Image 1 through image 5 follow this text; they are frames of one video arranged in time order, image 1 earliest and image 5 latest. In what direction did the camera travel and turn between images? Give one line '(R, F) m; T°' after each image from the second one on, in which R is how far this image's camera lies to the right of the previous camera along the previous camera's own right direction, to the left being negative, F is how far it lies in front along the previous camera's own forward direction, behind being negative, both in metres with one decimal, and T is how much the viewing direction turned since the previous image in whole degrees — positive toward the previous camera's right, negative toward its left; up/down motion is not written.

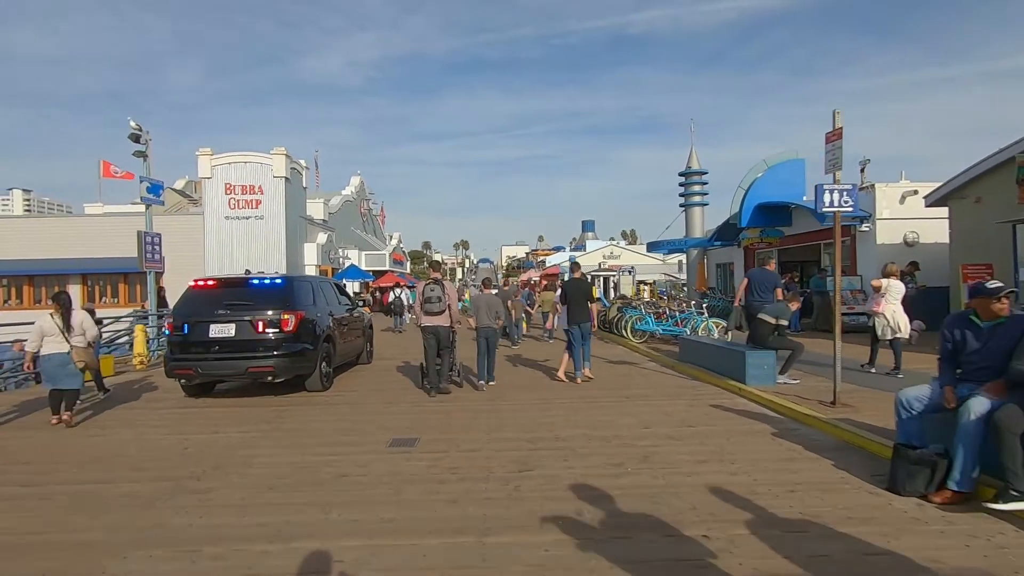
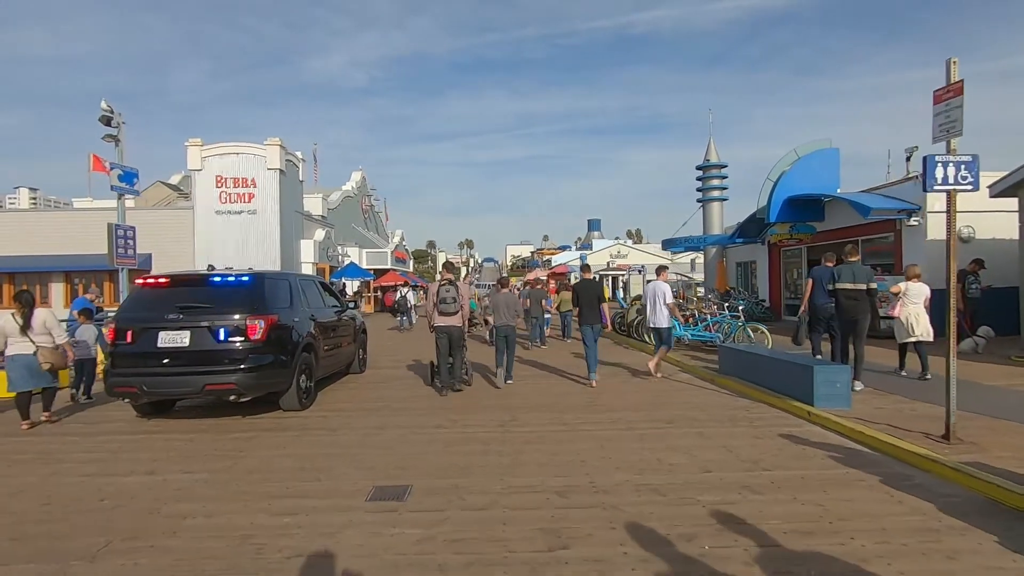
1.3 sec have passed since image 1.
(-0.2, +1.8) m; 0°
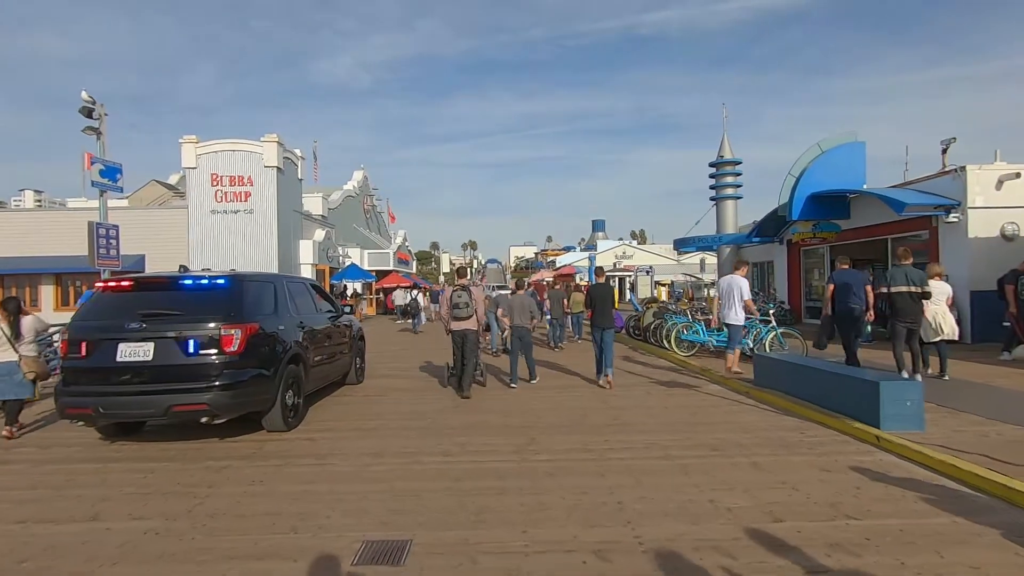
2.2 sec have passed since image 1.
(-0.2, +1.1) m; 0°
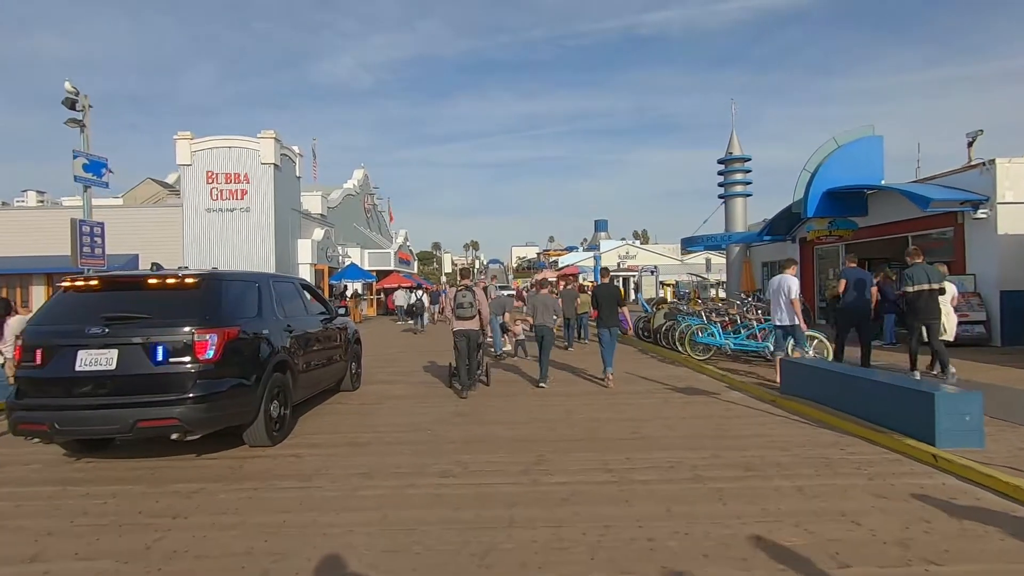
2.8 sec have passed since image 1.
(-0.1, +0.8) m; 0°
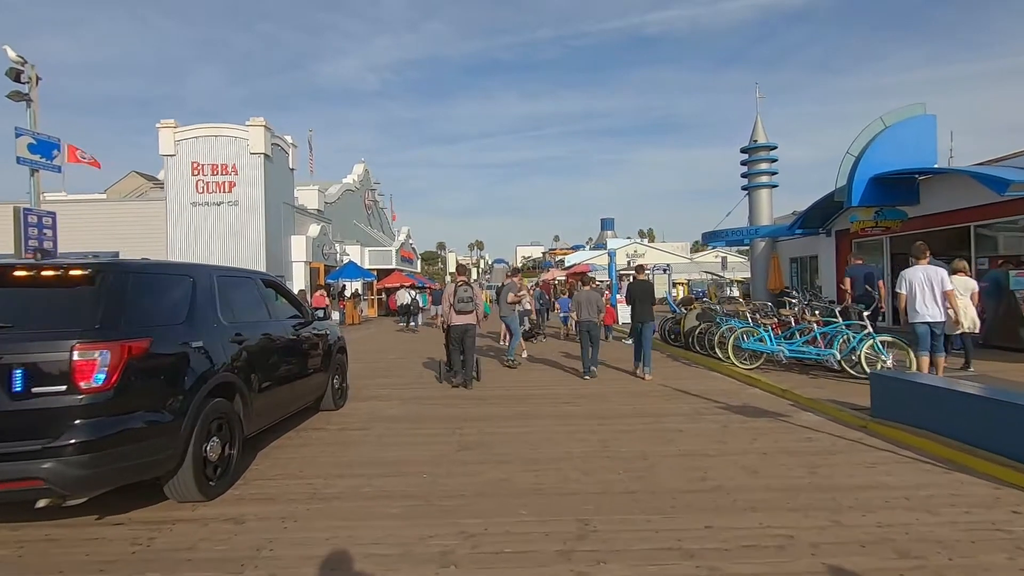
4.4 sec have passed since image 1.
(-0.2, +2.0) m; -1°
